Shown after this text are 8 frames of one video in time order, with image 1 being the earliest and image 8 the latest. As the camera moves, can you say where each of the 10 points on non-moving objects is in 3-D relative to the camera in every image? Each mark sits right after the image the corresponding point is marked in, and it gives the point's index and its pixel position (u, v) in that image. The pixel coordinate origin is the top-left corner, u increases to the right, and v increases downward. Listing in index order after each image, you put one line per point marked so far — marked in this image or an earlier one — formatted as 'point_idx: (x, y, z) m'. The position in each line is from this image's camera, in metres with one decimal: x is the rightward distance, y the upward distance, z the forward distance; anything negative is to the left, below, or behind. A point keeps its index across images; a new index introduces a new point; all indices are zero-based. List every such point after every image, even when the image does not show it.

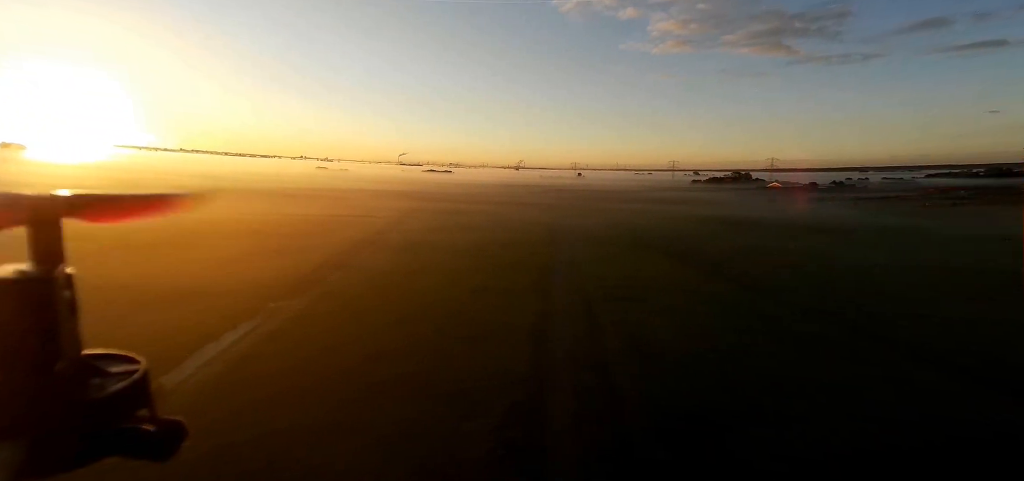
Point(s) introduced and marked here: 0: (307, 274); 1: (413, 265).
0: (-6.2, -1.0, +14.0) m
1: (-3.9, -0.8, +16.5) m
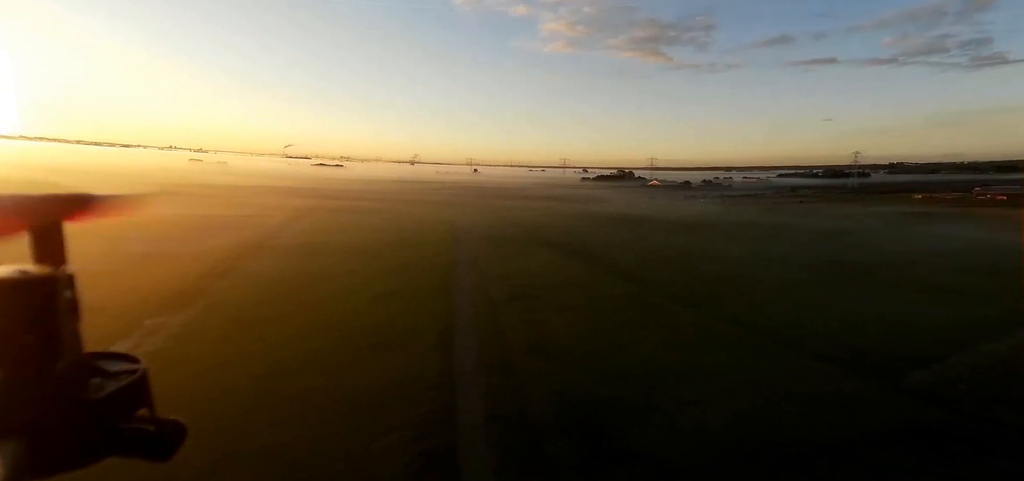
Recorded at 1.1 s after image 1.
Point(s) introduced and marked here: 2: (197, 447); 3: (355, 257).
0: (-8.6, -1.1, +12.2) m
1: (-6.8, -0.8, +15.1) m
2: (-3.4, -2.2, +5.0) m
3: (-5.7, -0.5, +17.0) m
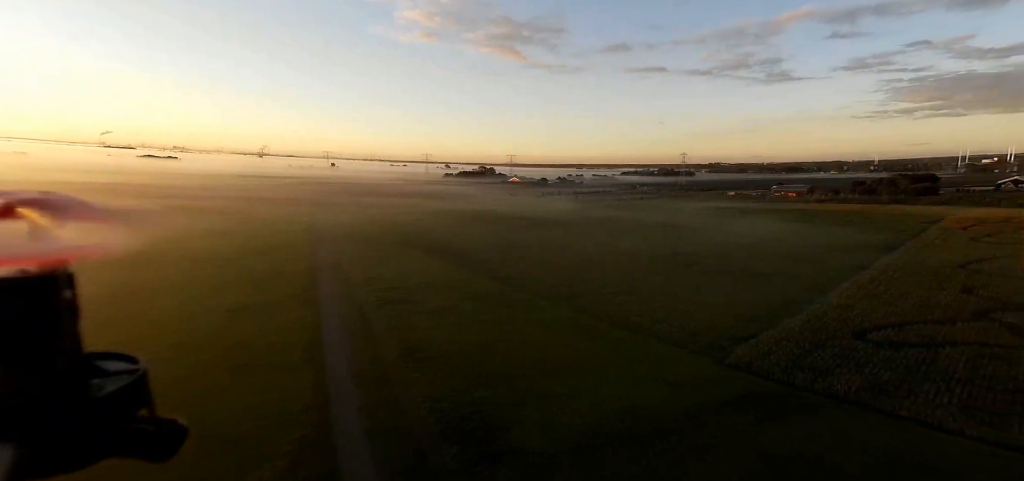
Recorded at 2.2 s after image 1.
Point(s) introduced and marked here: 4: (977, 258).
0: (-11.0, -1.4, +9.6) m
1: (-10.1, -1.2, +12.9) m
2: (-4.1, -2.5, +4.0) m
3: (-9.6, -0.8, +15.0) m
4: (+13.9, -0.6, +14.1) m
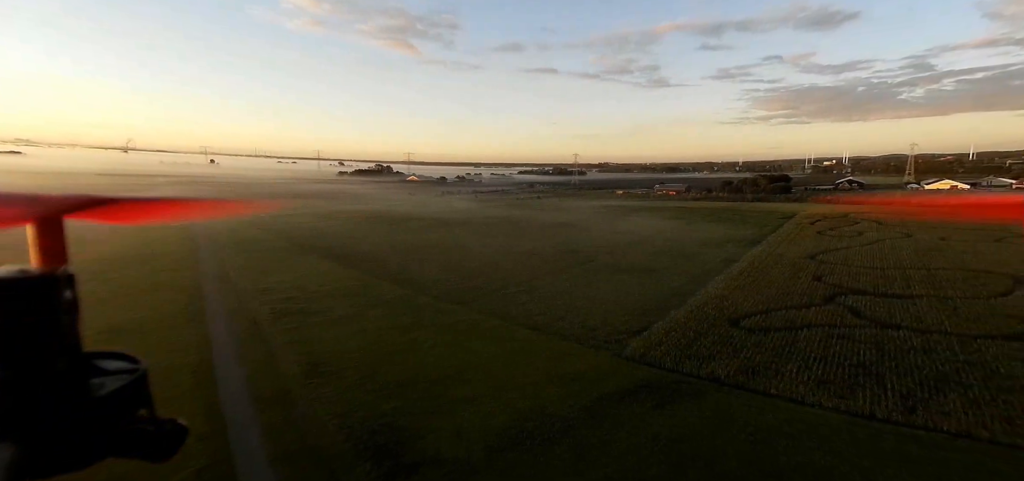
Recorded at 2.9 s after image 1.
0: (-12.5, -1.9, +7.5) m
1: (-12.2, -1.6, +11.0) m
2: (-4.6, -2.7, +3.4) m
3: (-12.1, -1.3, +13.1) m
4: (+11.1, -0.4, +16.7) m
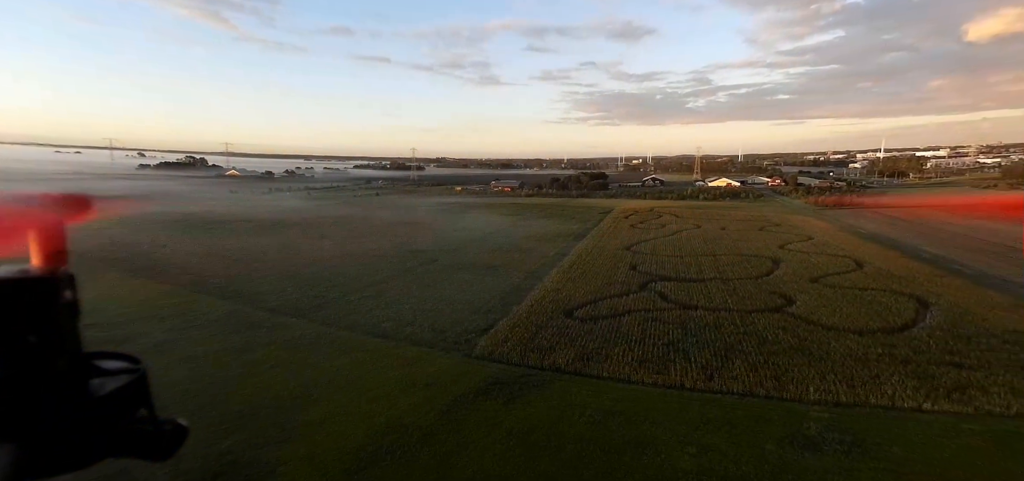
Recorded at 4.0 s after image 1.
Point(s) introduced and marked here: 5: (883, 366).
0: (-14.2, -2.8, +2.5) m
1: (-15.1, -2.5, +5.8) m
2: (-5.4, -3.2, +1.1) m
3: (-15.7, -2.2, +7.9) m
4: (+5.0, 0.0, +18.8) m
5: (+5.6, -2.0, +7.1) m
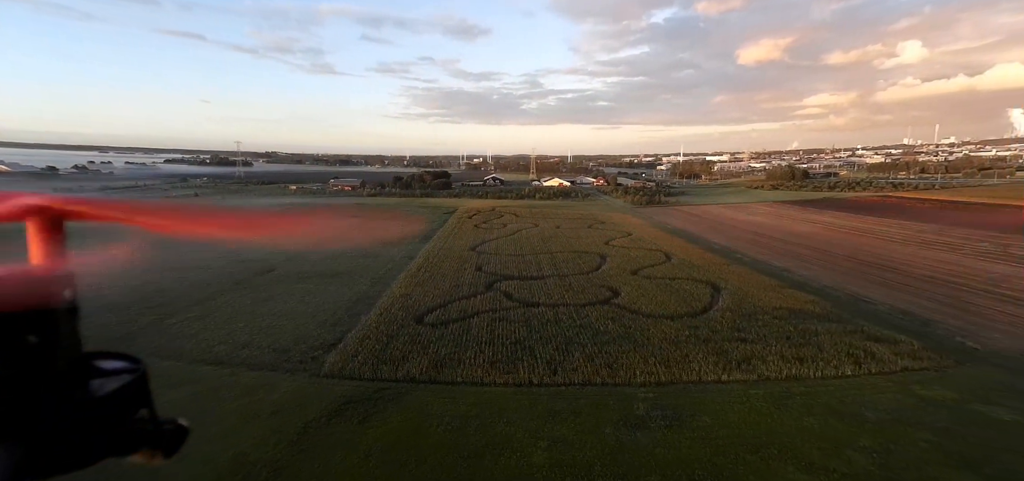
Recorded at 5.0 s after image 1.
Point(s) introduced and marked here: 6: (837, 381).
0: (-14.2, -3.9, -2.4) m
1: (-16.1, -3.7, +0.5) m
2: (-5.4, -3.7, -1.0) m
3: (-17.3, -3.3, +2.3) m
4: (-1.2, 0.0, +19.0) m
5: (+3.1, -1.8, +8.1) m
6: (+4.4, -2.0, +6.5) m
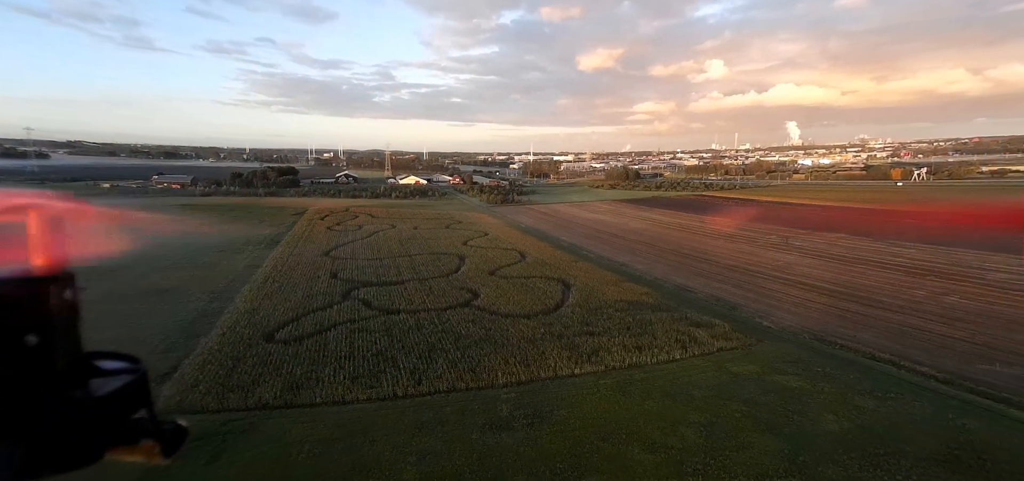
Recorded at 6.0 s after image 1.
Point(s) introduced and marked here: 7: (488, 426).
0: (-12.9, -4.9, -6.4) m
1: (-15.6, -4.8, -4.2) m
2: (-4.9, -4.3, -2.6) m
3: (-17.2, -4.5, -2.8) m
4: (-6.6, -0.1, +17.6) m
5: (+0.6, -1.8, +8.4) m
6: (+2.4, -1.9, +7.2) m
7: (-0.3, -2.5, +6.2) m
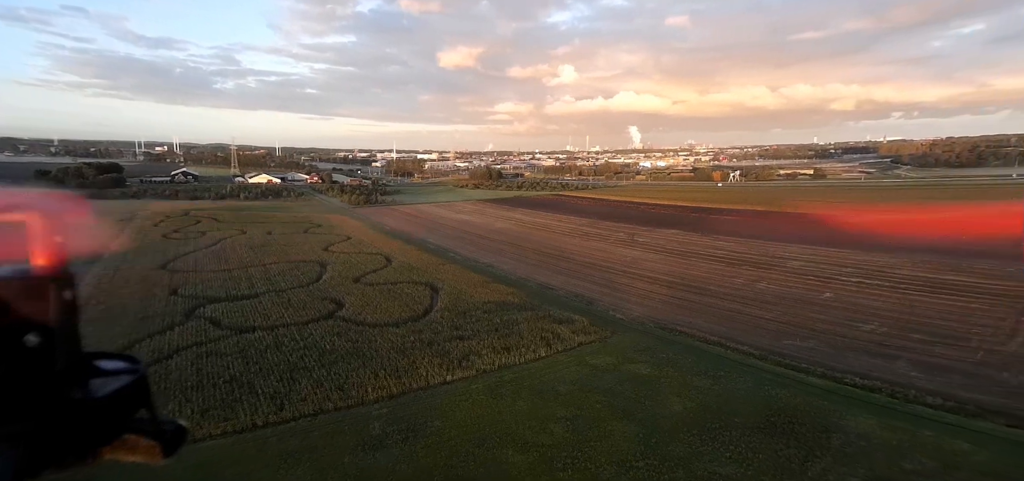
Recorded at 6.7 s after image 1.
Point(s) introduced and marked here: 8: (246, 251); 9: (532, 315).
0: (-10.9, -5.9, -9.5) m
1: (-14.0, -5.8, -8.0) m
2: (-4.1, -4.7, -3.8) m
3: (-16.0, -5.7, -7.0) m
4: (-10.9, -0.4, +15.2) m
5: (-1.6, -1.8, +8.1) m
6: (+0.5, -1.8, +7.4) m
7: (-1.9, -2.6, +5.8) m
8: (-8.8, -0.1, +15.8) m
9: (+0.5, -1.4, +9.4) m
